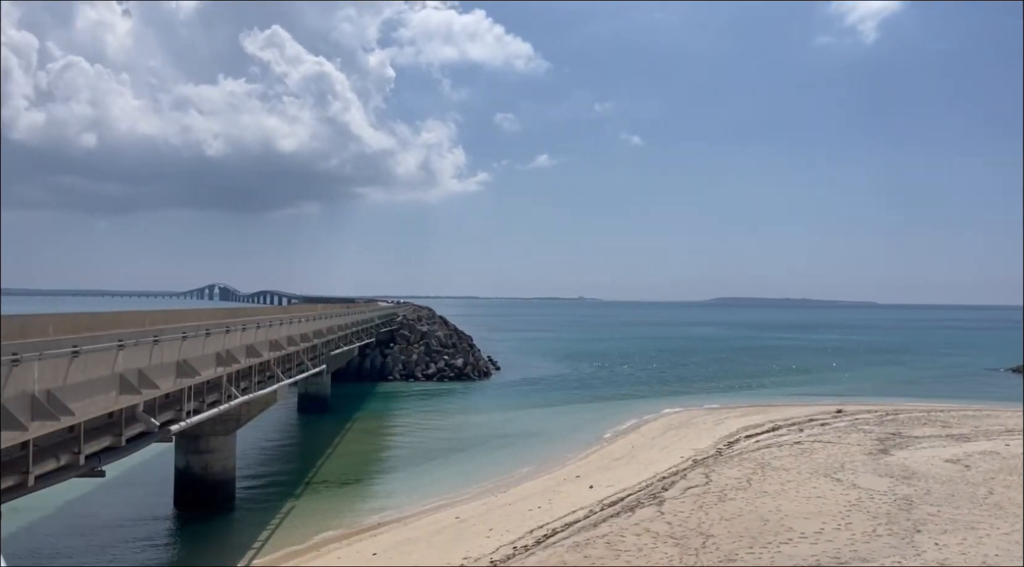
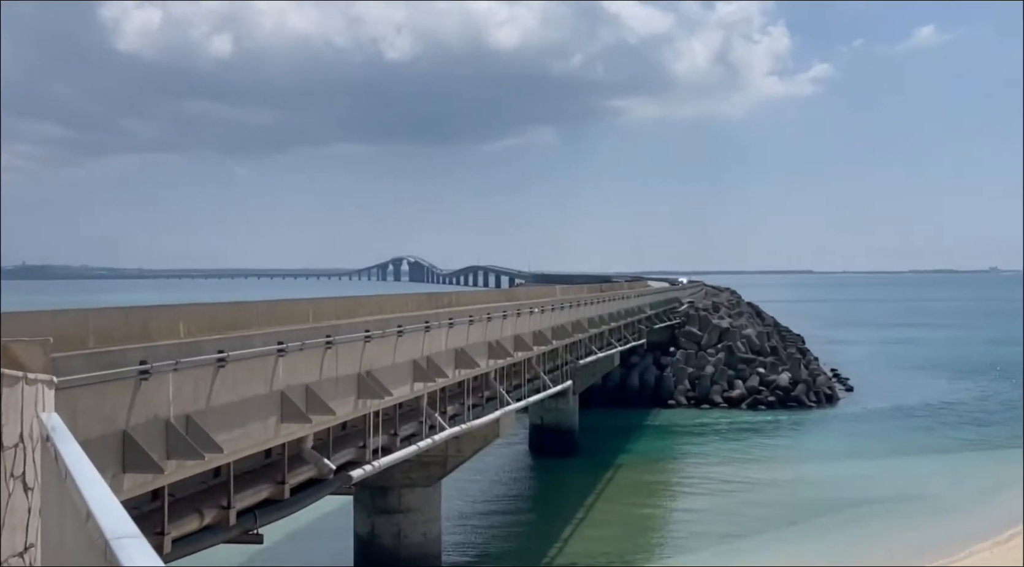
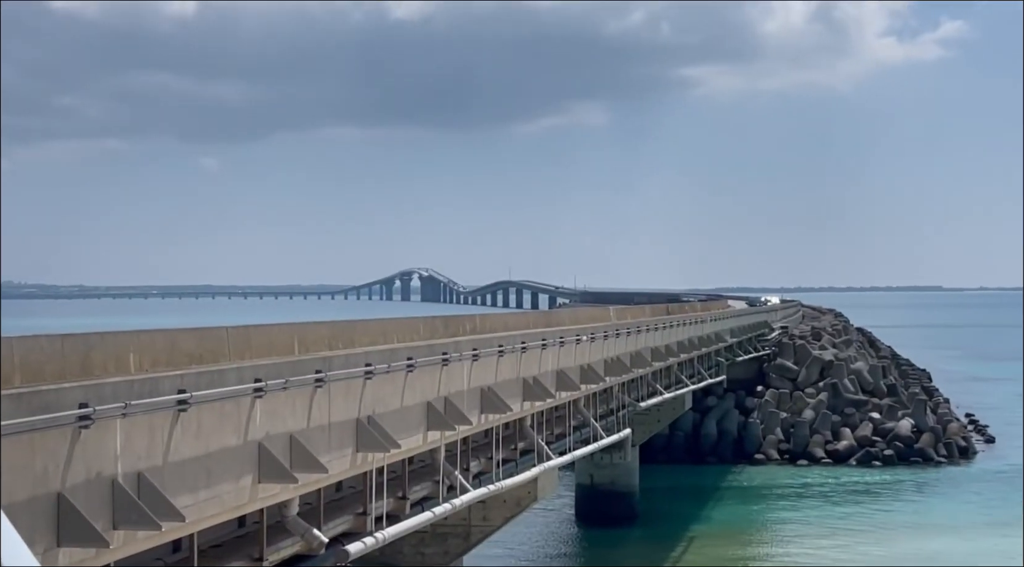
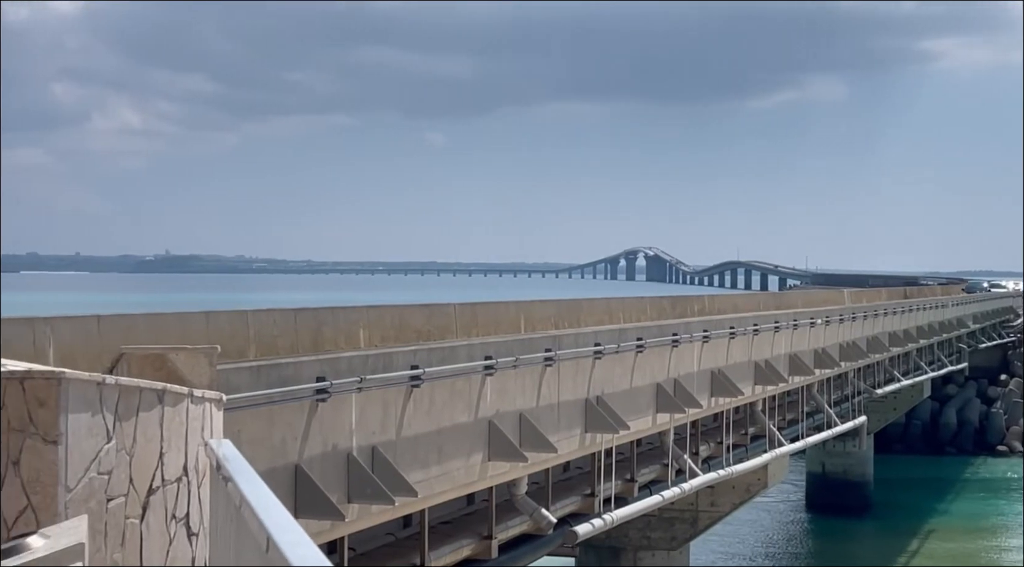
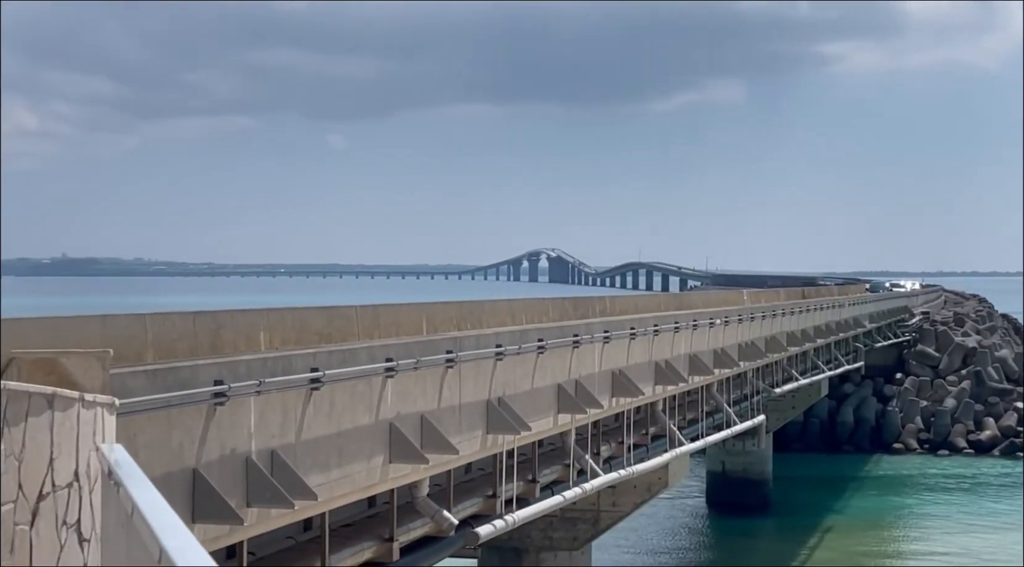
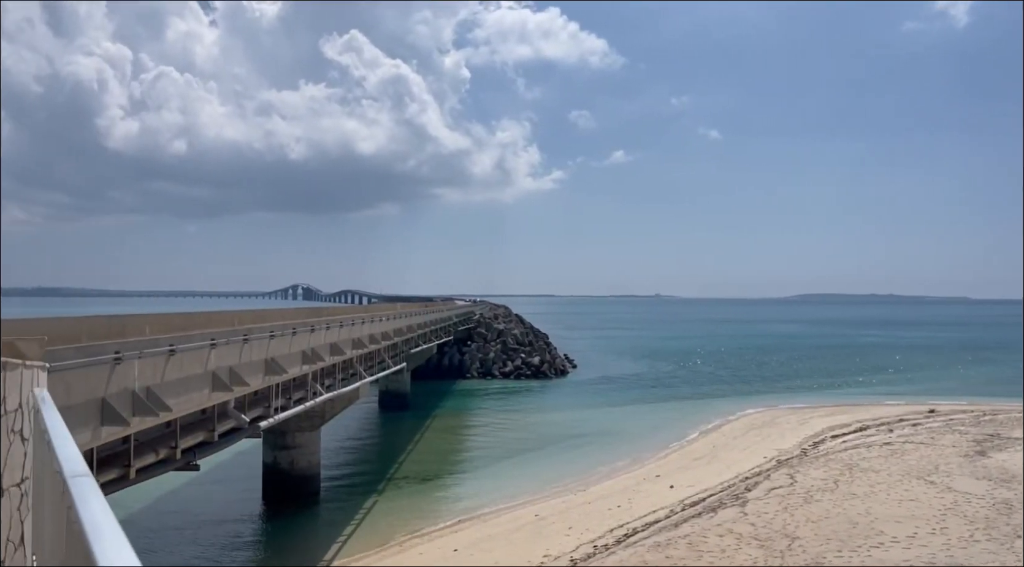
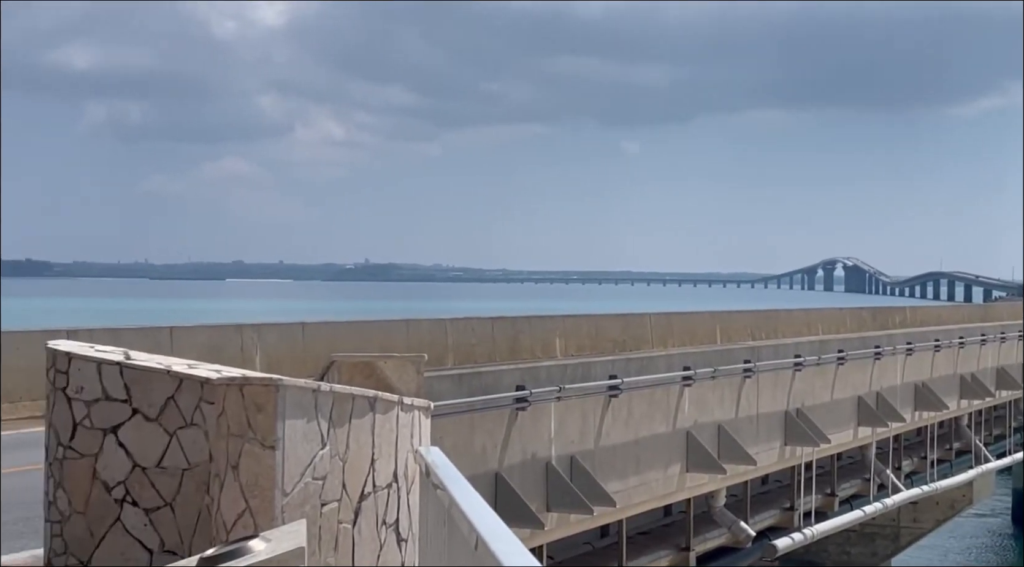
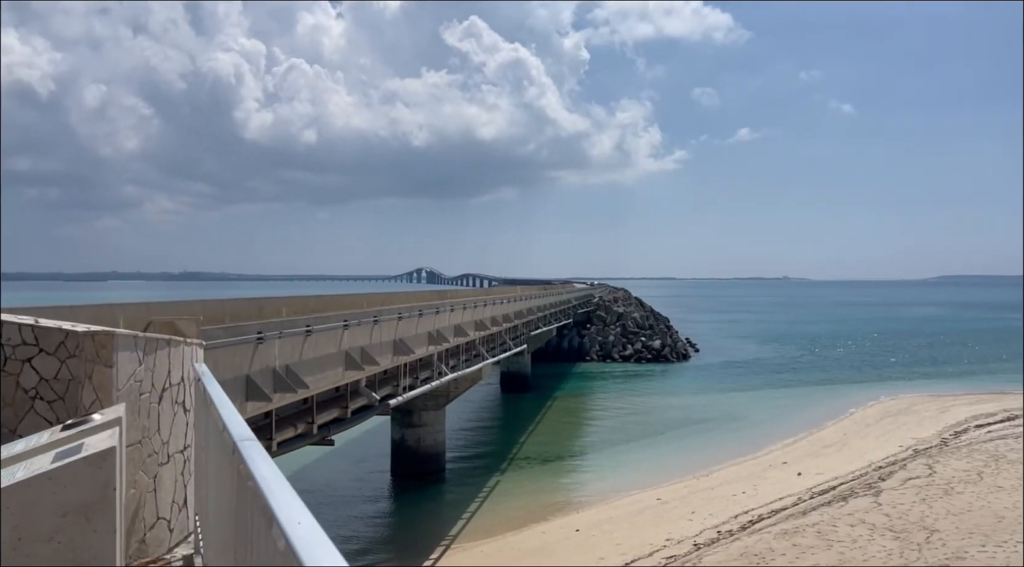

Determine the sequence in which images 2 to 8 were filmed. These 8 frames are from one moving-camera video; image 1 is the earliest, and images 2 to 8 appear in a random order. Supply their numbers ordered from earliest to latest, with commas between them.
6, 8, 2, 3, 5, 4, 7
